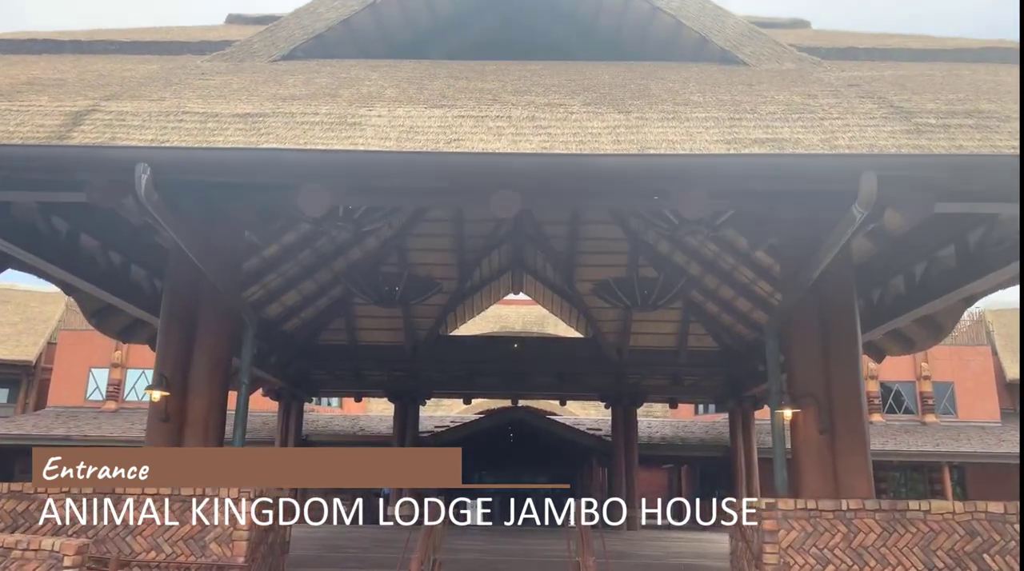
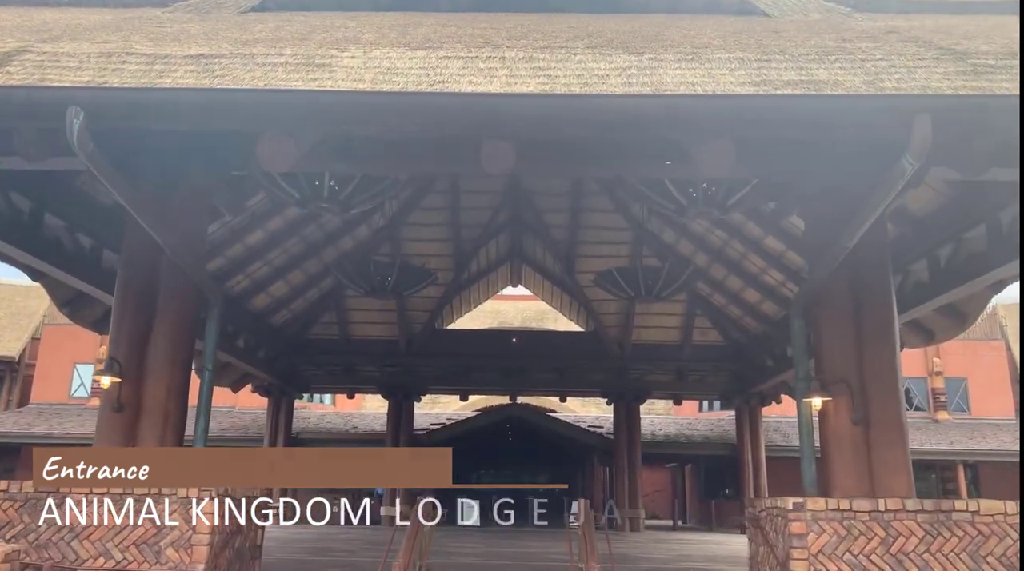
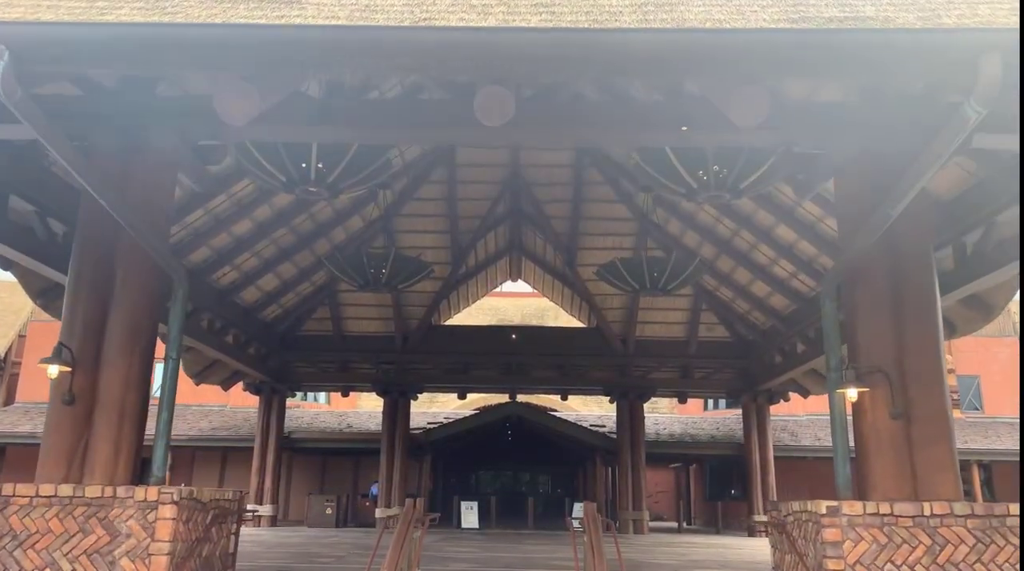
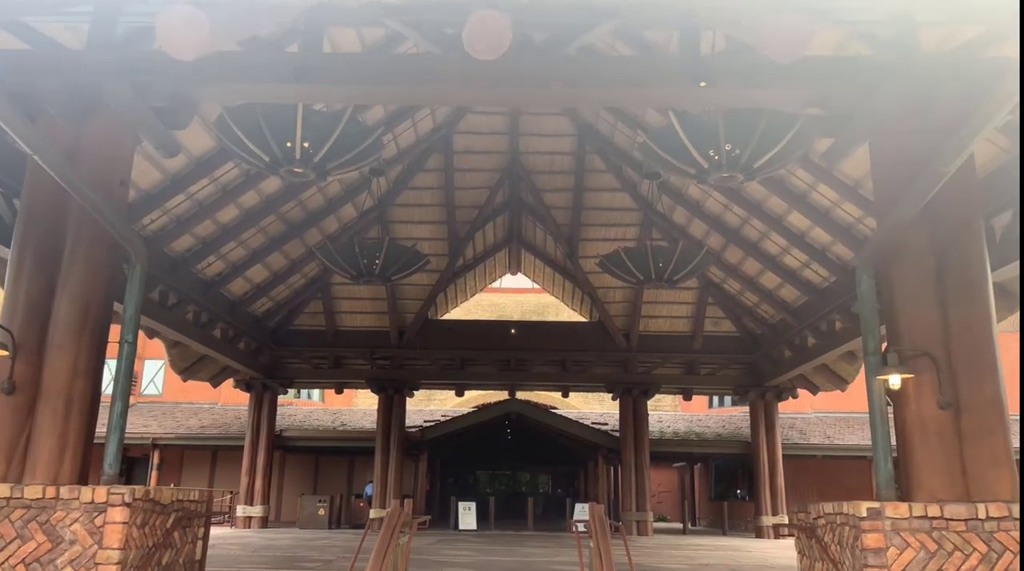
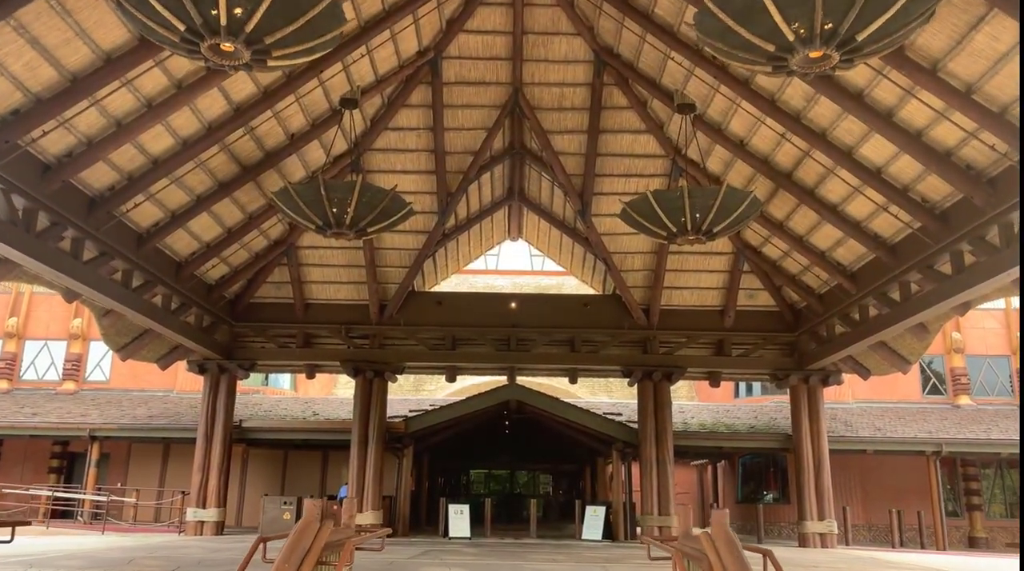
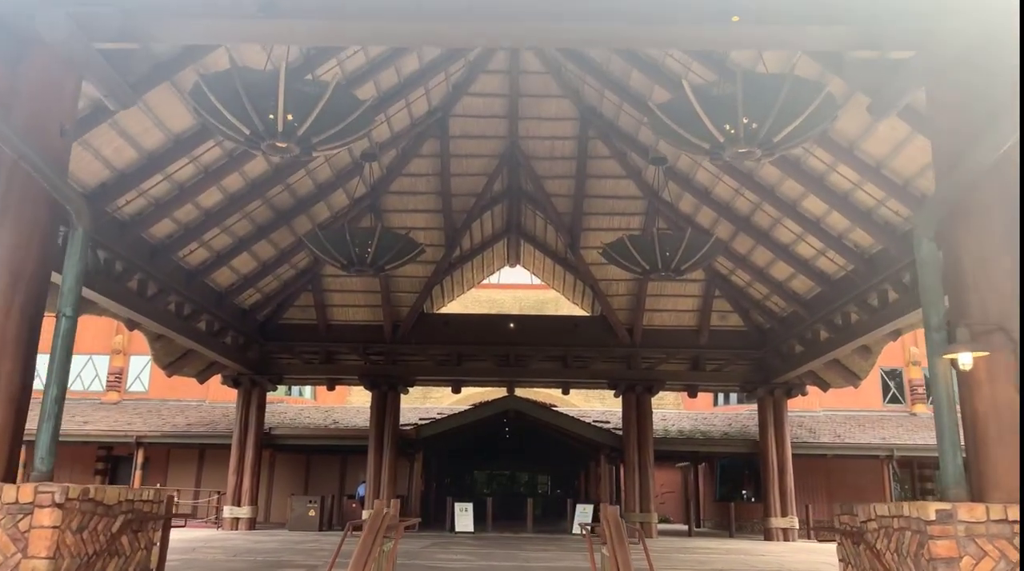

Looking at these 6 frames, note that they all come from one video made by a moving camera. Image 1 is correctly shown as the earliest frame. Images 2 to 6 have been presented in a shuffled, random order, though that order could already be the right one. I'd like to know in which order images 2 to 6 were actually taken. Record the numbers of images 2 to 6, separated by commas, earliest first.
2, 3, 4, 6, 5
